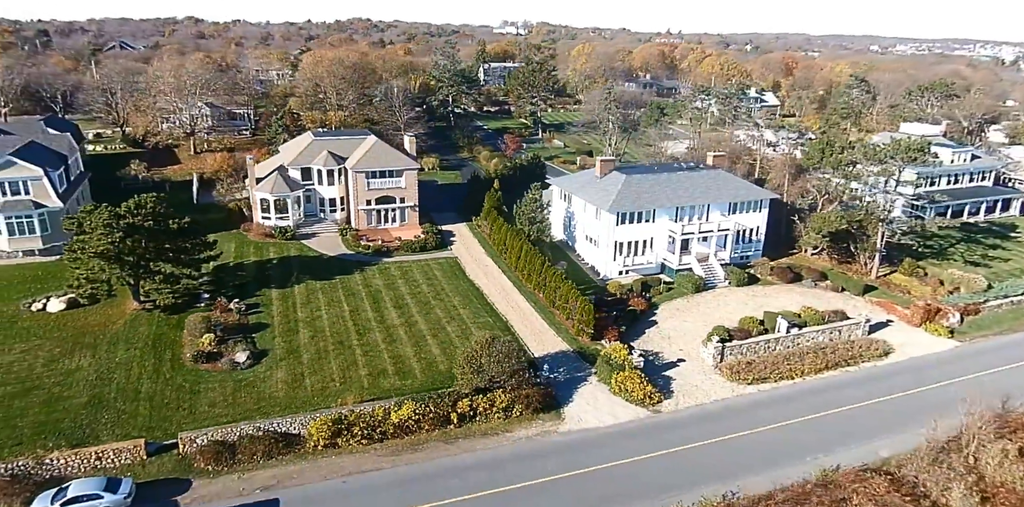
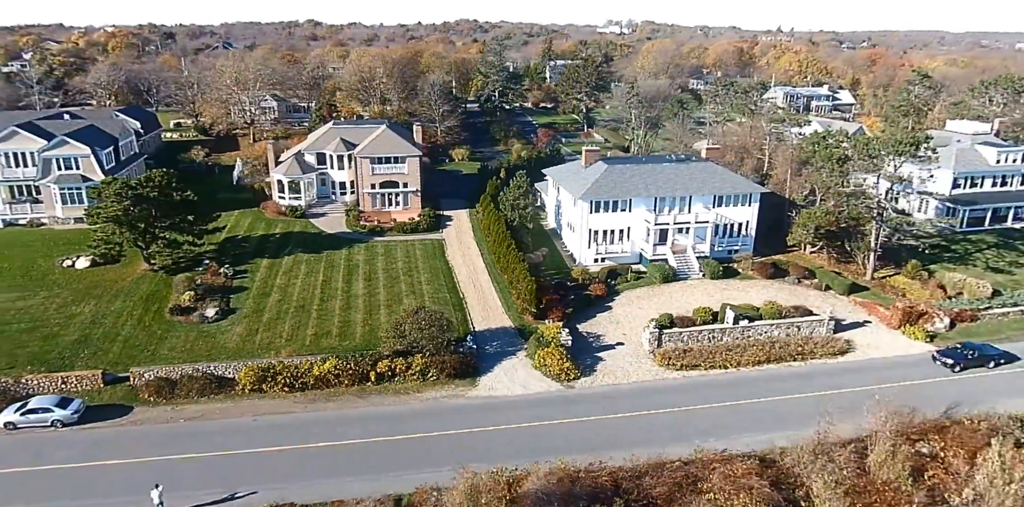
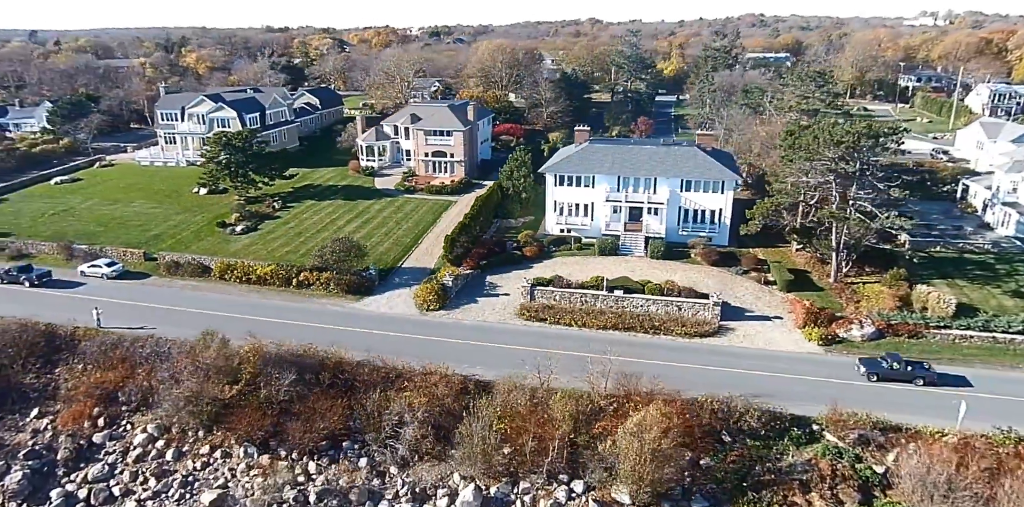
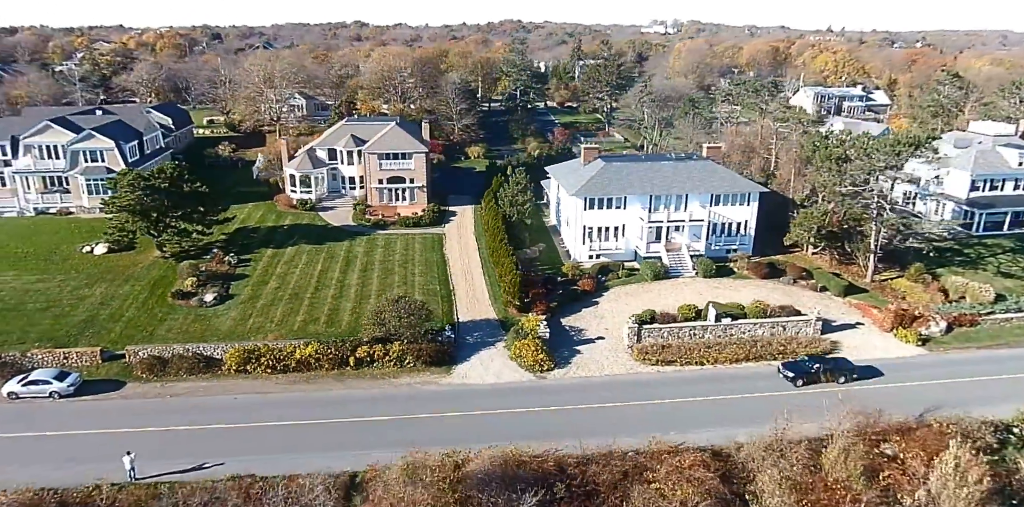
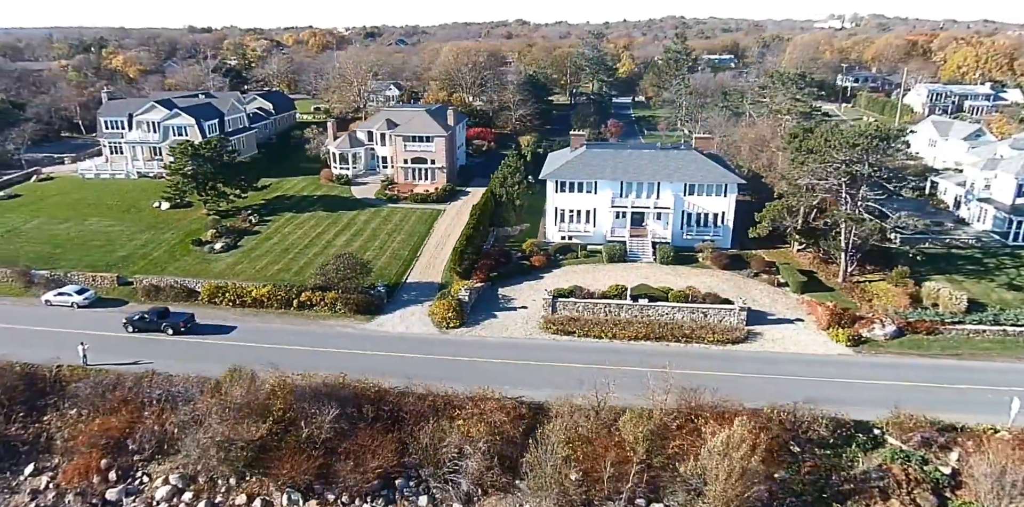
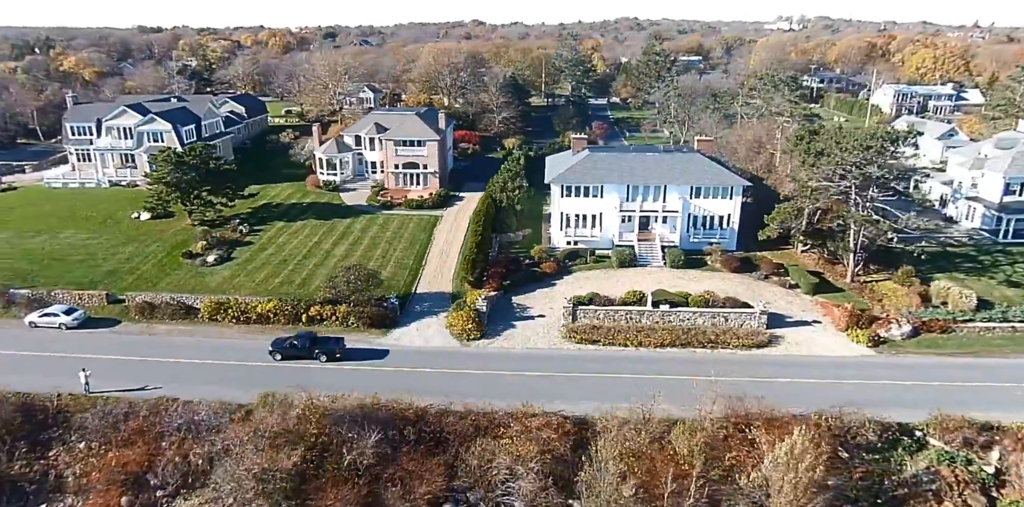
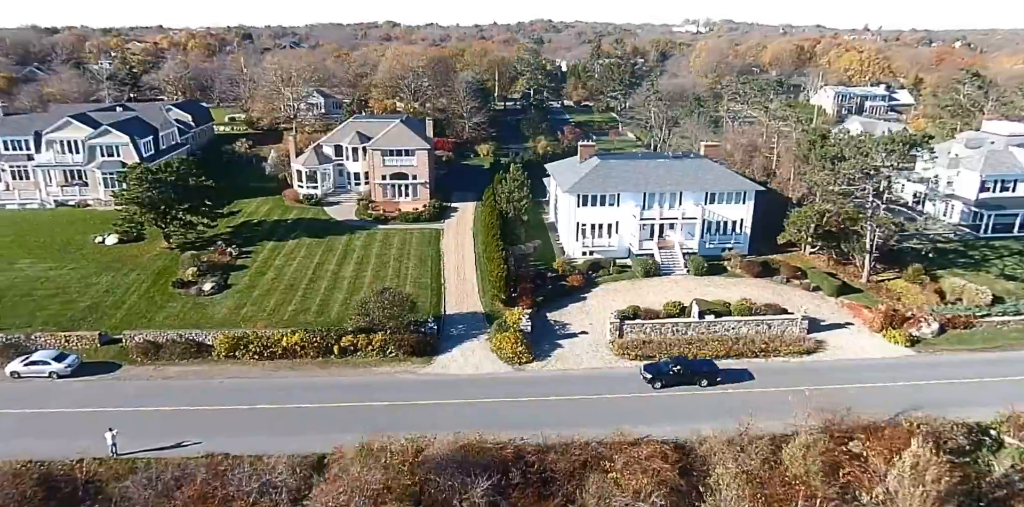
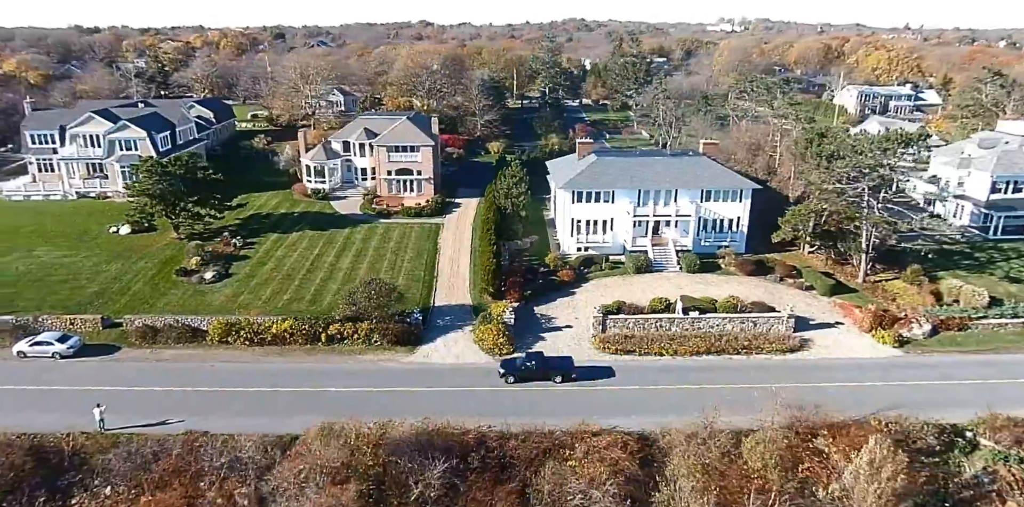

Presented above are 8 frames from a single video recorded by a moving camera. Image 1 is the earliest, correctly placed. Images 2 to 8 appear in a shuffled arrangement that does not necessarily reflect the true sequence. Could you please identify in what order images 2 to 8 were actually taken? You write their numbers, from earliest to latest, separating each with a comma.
2, 4, 7, 8, 6, 5, 3
